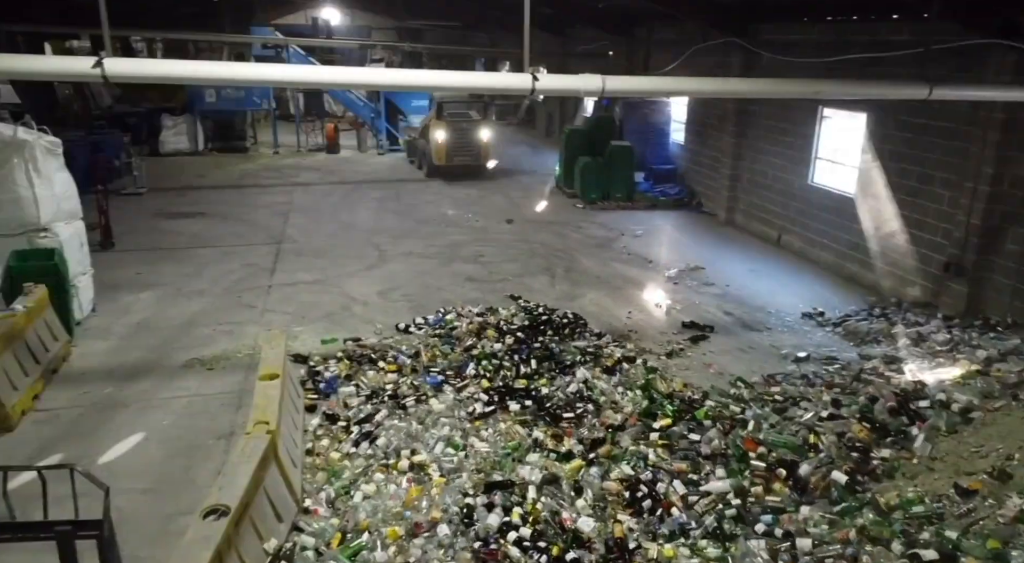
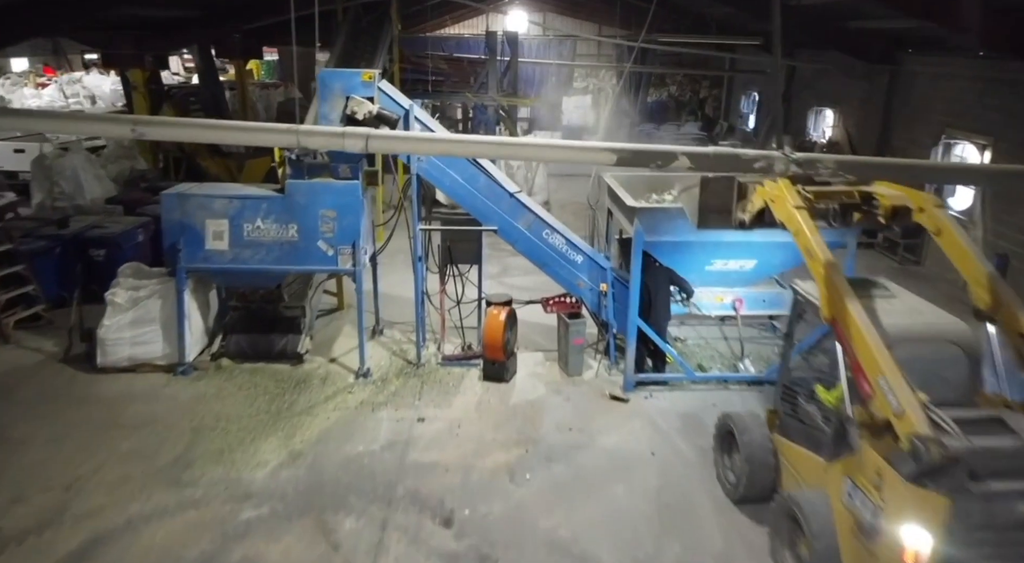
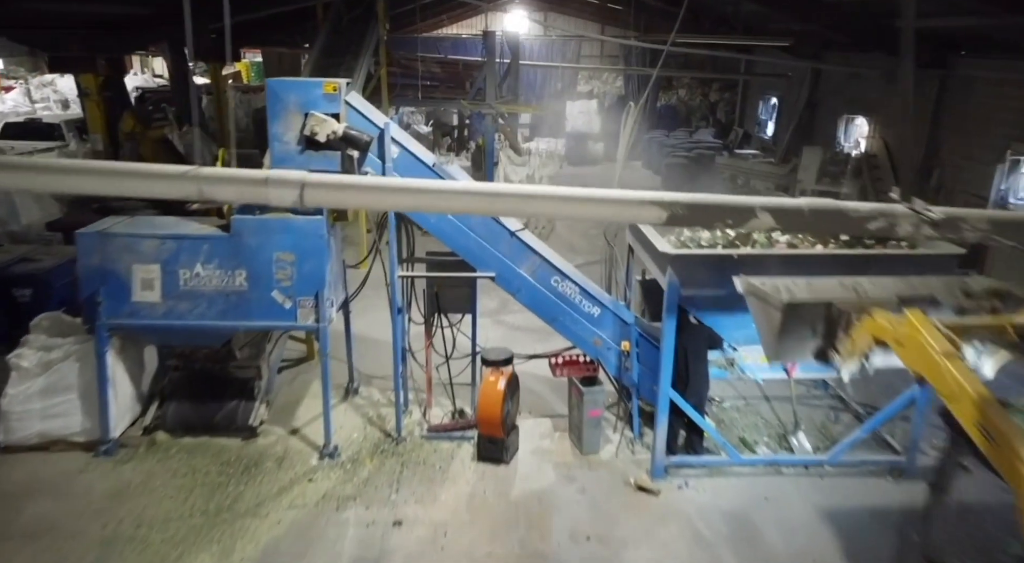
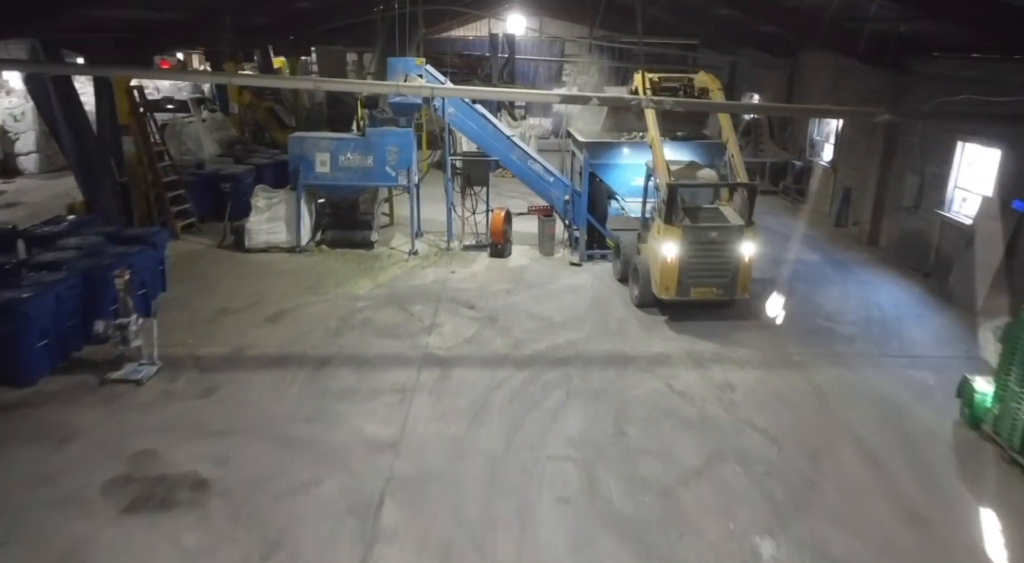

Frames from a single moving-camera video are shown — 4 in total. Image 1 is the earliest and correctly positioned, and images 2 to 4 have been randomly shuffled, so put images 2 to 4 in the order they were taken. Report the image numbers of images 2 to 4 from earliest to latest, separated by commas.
4, 2, 3
